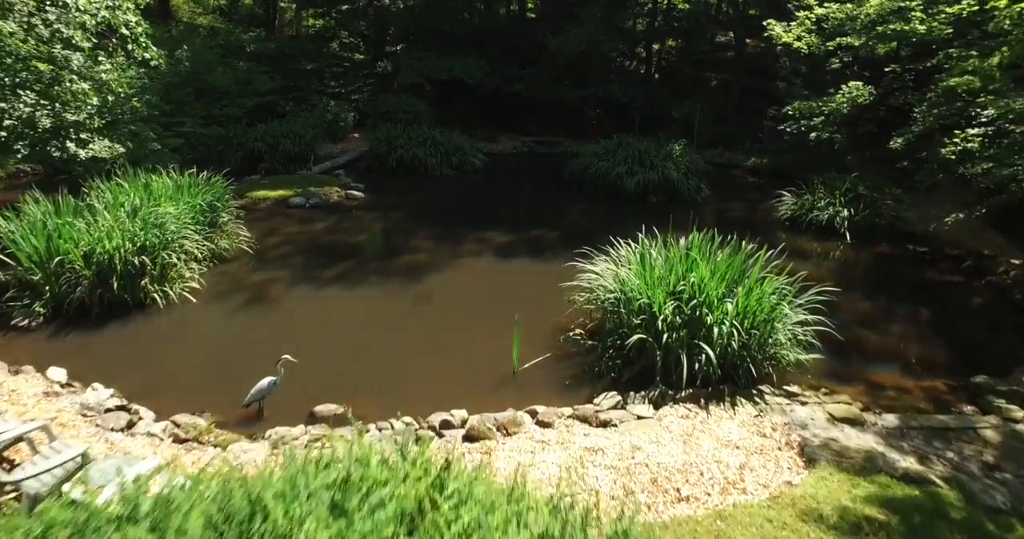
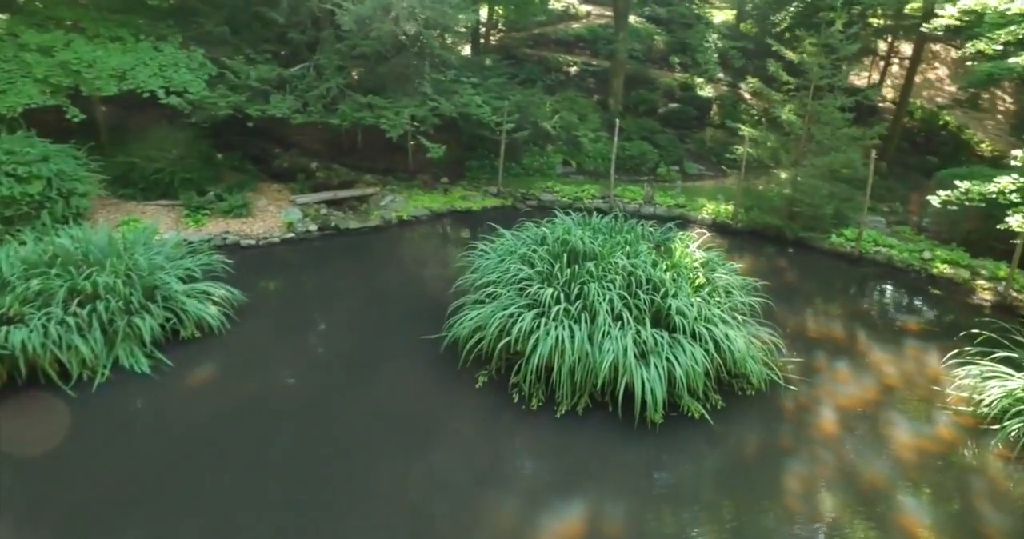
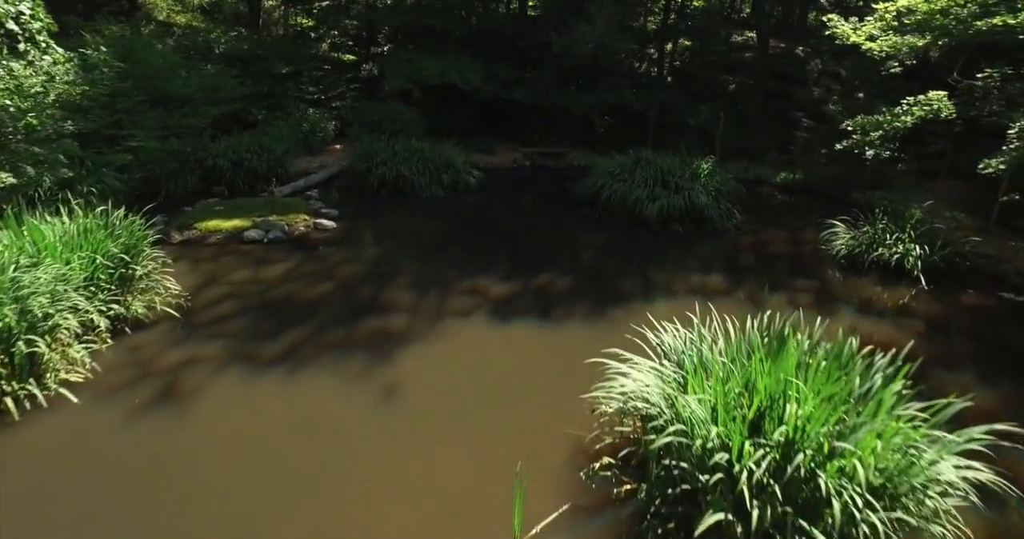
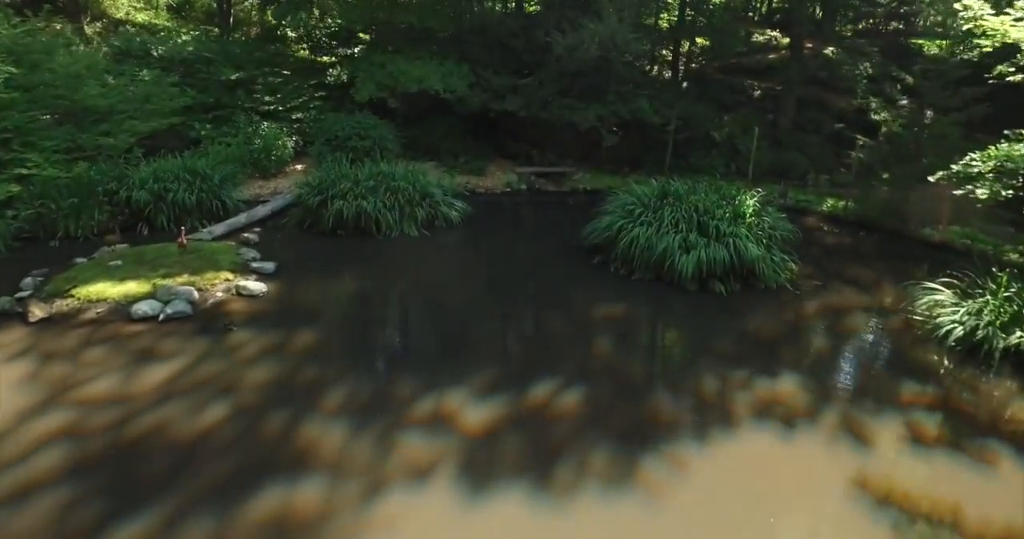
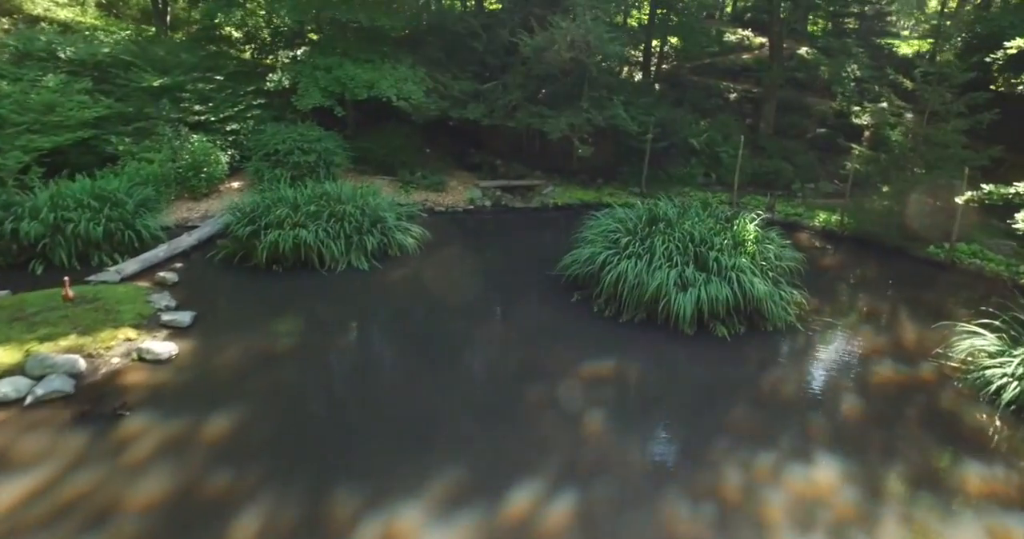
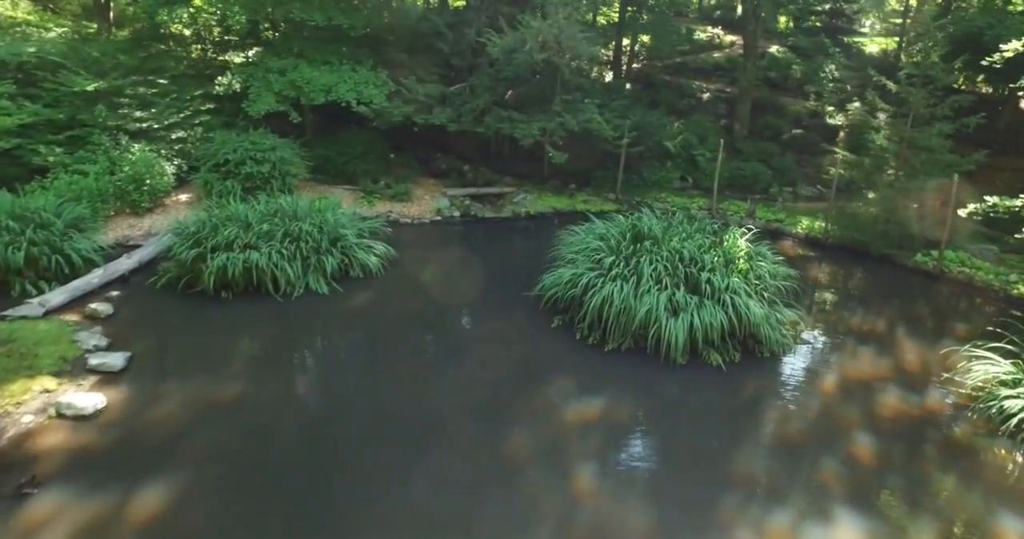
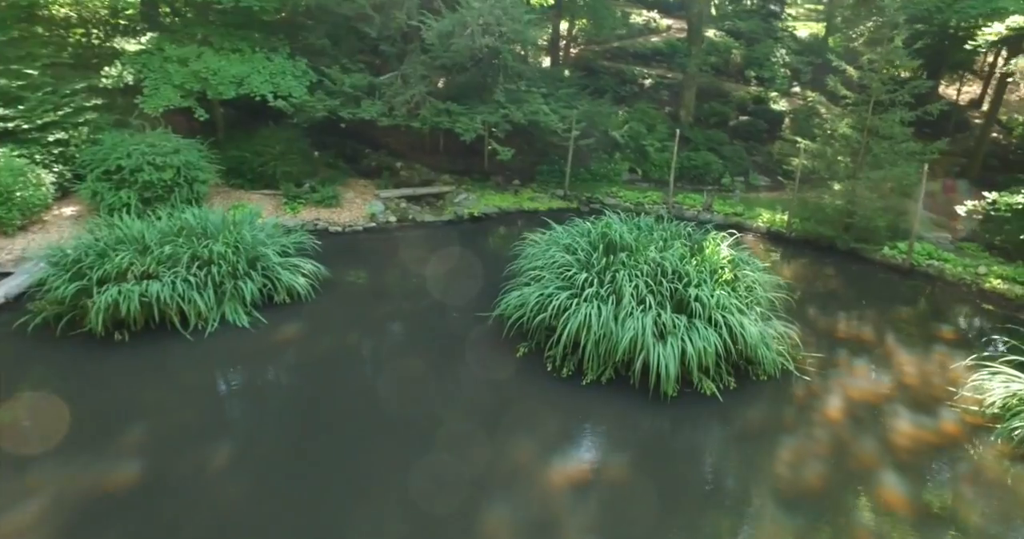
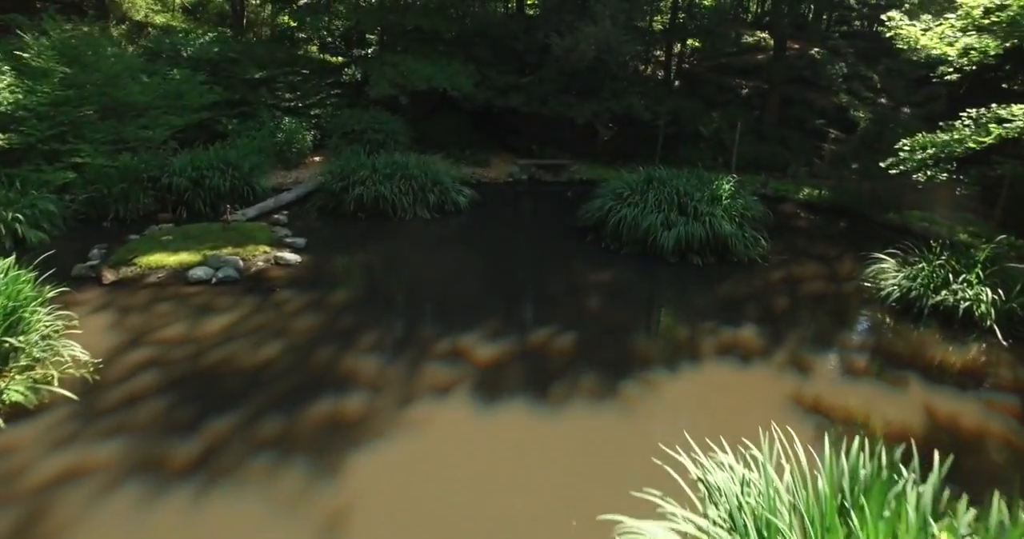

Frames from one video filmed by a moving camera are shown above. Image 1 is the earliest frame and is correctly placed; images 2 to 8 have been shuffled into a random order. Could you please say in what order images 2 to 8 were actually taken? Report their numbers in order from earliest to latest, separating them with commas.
3, 8, 4, 5, 6, 7, 2
